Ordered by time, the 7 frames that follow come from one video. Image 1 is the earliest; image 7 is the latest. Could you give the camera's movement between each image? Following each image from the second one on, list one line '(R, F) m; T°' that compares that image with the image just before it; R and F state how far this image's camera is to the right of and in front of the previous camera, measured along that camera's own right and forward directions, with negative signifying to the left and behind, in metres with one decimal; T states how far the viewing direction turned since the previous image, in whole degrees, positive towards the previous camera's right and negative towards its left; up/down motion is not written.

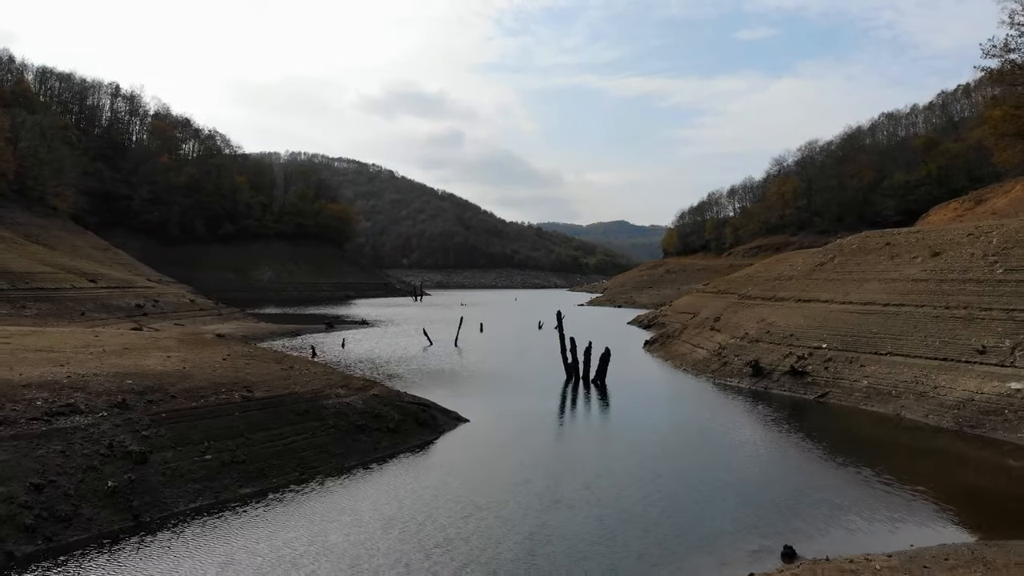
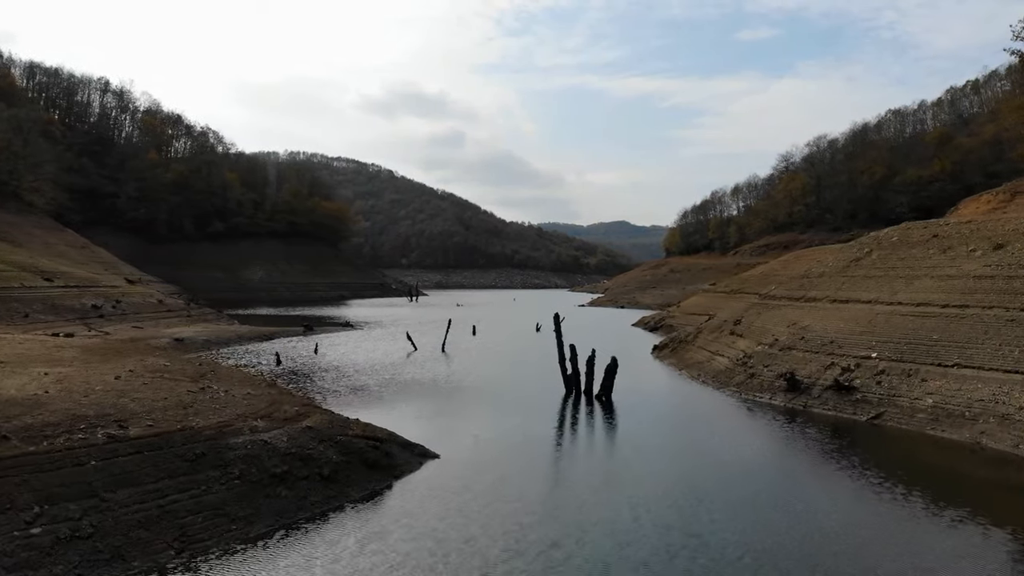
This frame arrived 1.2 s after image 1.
(+0.5, +4.6) m; 0°
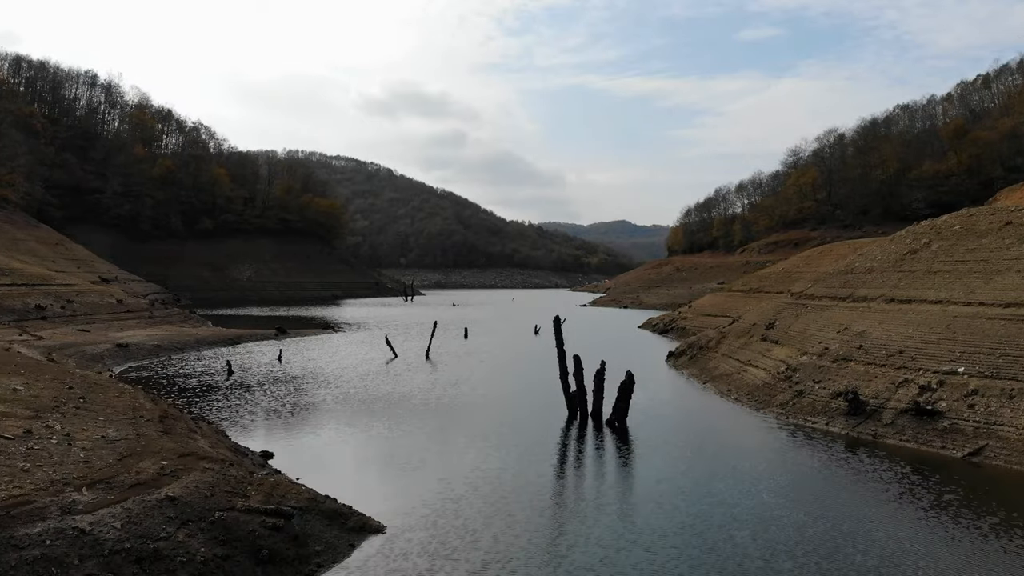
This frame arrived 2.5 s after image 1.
(+0.4, +4.9) m; 0°
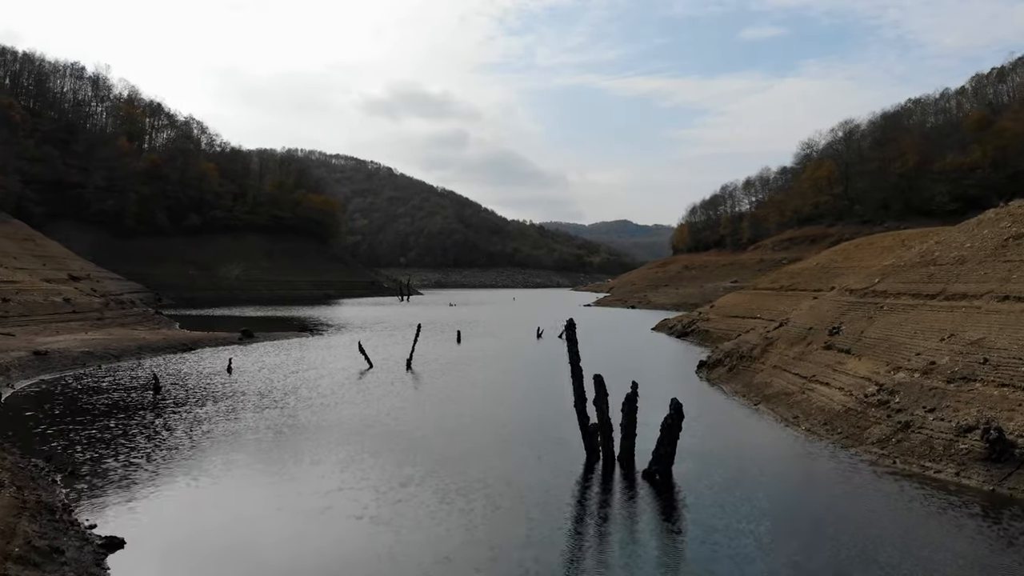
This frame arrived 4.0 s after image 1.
(+0.1, +5.6) m; 0°
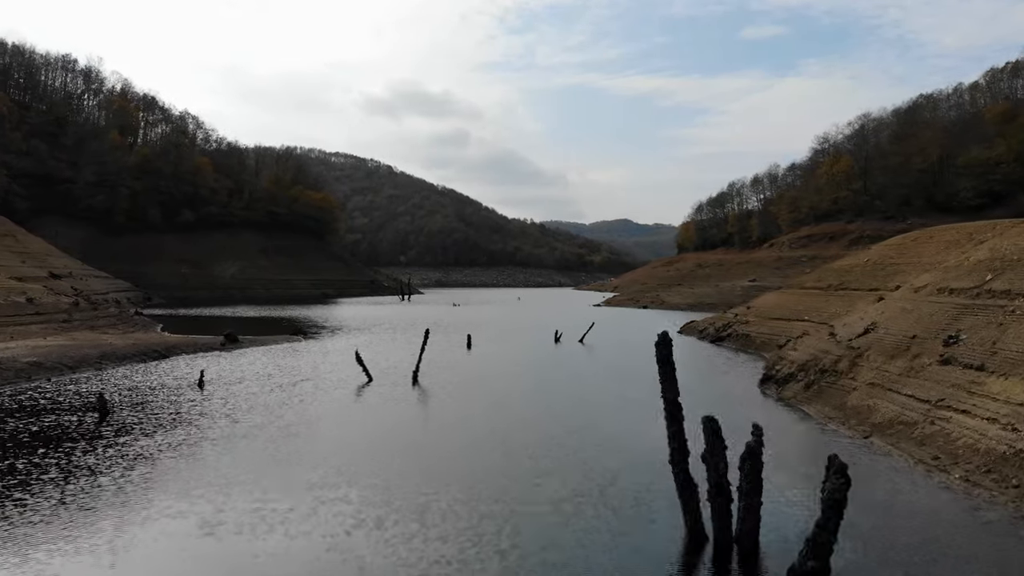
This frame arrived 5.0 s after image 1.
(-1.0, +4.4) m; 0°
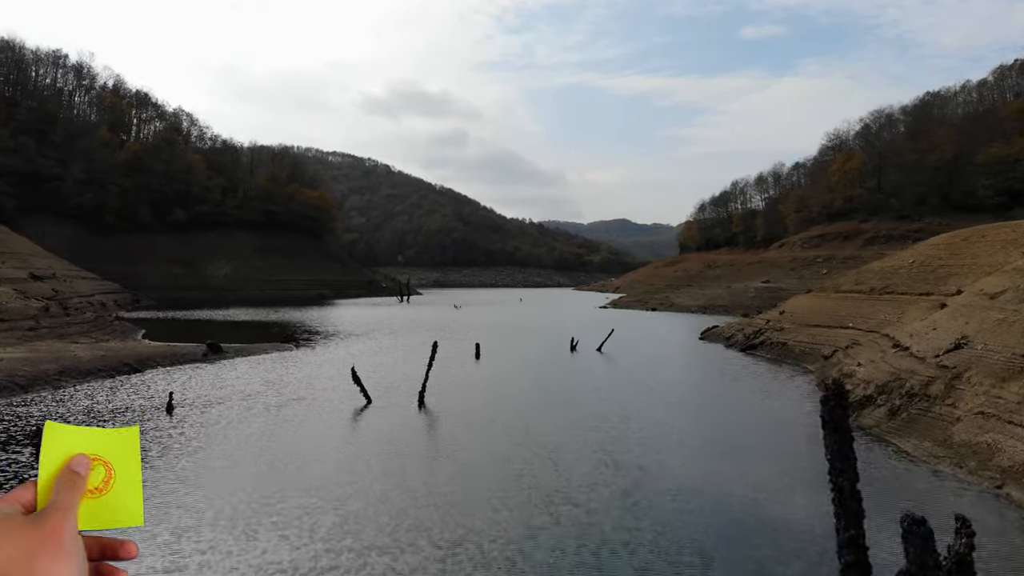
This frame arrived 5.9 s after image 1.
(-0.8, +3.4) m; 0°
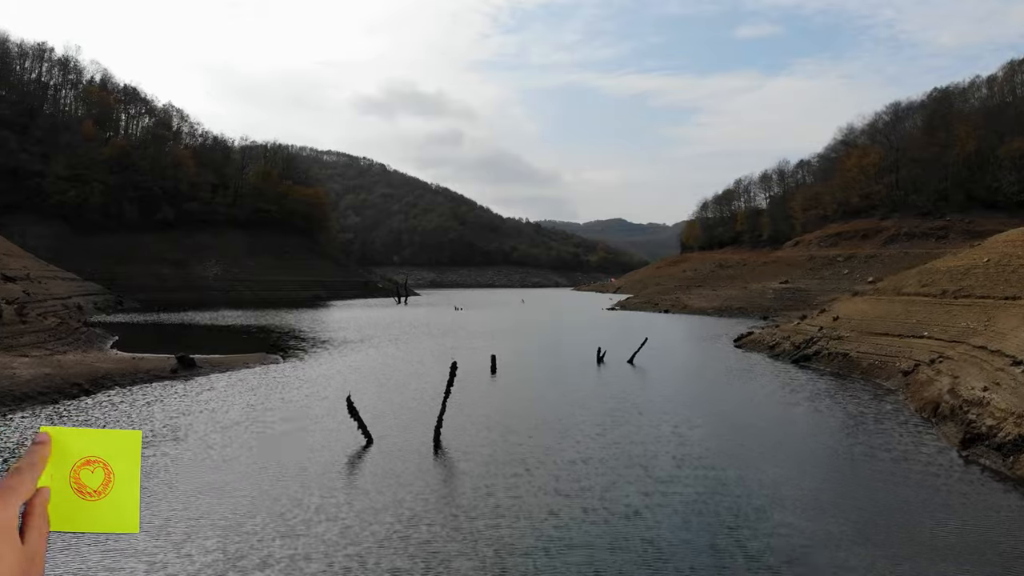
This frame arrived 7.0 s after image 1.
(-1.2, +4.4) m; 0°
